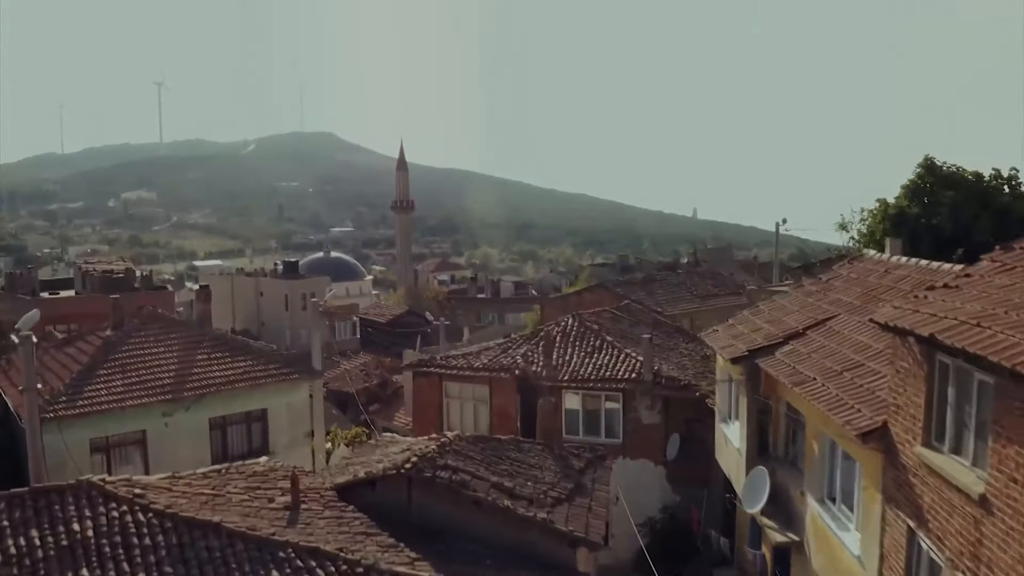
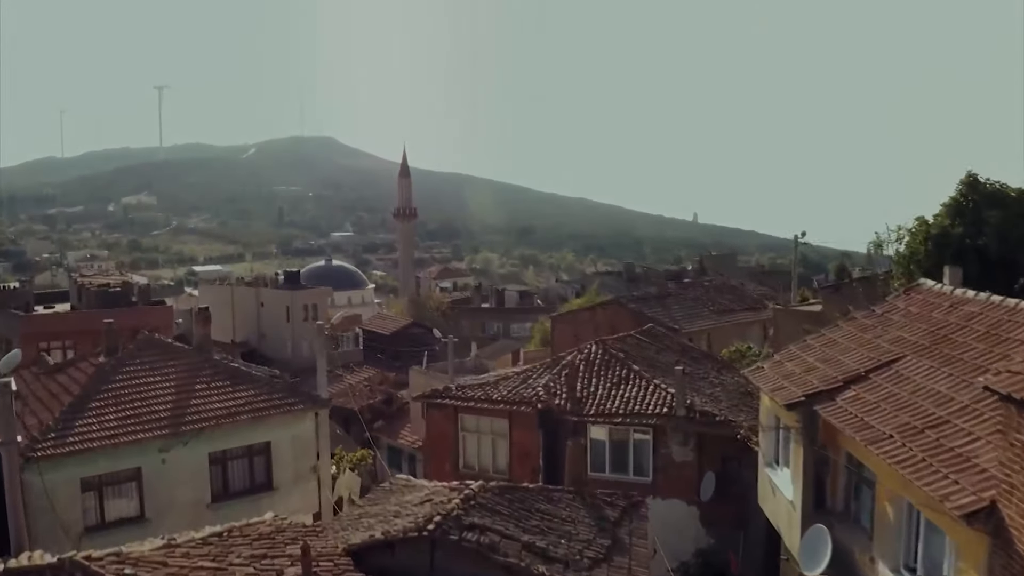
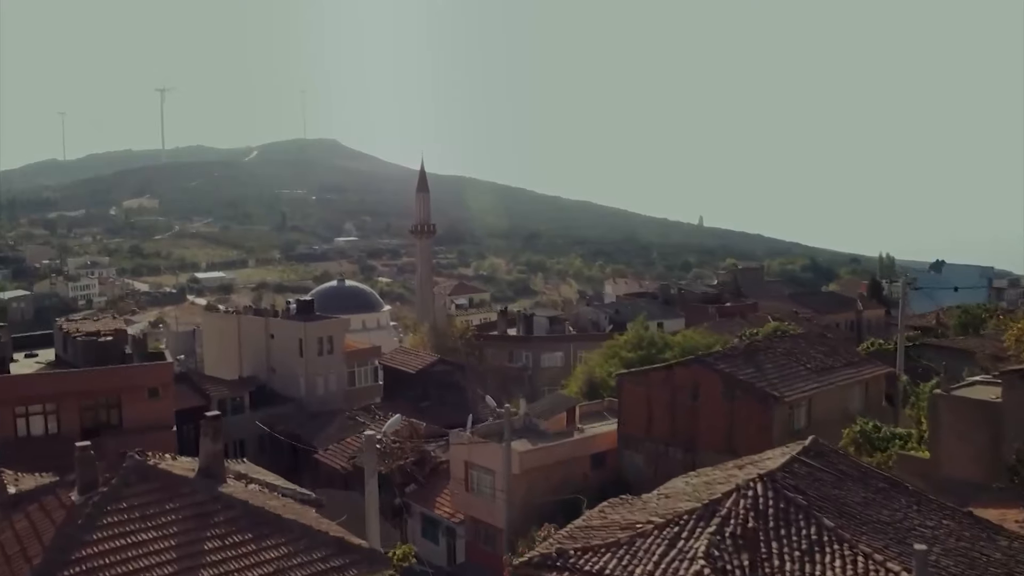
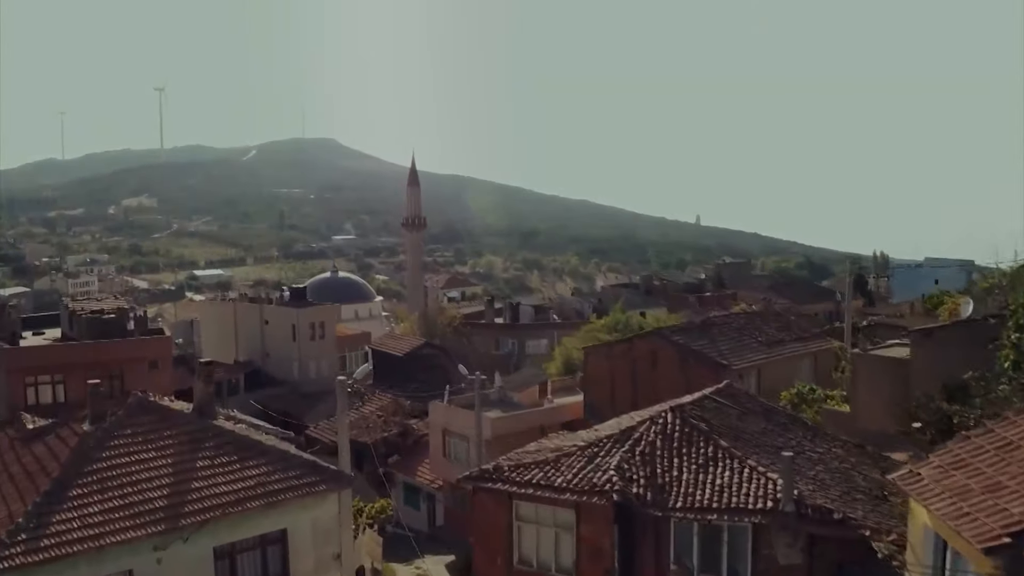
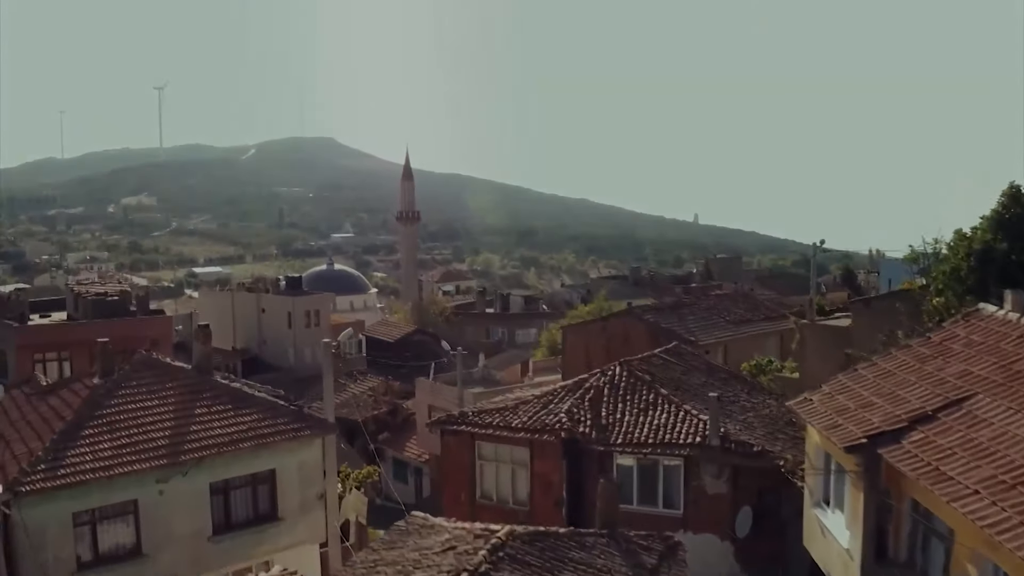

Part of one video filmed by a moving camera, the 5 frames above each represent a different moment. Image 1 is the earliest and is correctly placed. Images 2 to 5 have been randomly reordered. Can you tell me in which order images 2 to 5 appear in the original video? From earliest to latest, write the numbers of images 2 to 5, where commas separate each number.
2, 5, 4, 3
